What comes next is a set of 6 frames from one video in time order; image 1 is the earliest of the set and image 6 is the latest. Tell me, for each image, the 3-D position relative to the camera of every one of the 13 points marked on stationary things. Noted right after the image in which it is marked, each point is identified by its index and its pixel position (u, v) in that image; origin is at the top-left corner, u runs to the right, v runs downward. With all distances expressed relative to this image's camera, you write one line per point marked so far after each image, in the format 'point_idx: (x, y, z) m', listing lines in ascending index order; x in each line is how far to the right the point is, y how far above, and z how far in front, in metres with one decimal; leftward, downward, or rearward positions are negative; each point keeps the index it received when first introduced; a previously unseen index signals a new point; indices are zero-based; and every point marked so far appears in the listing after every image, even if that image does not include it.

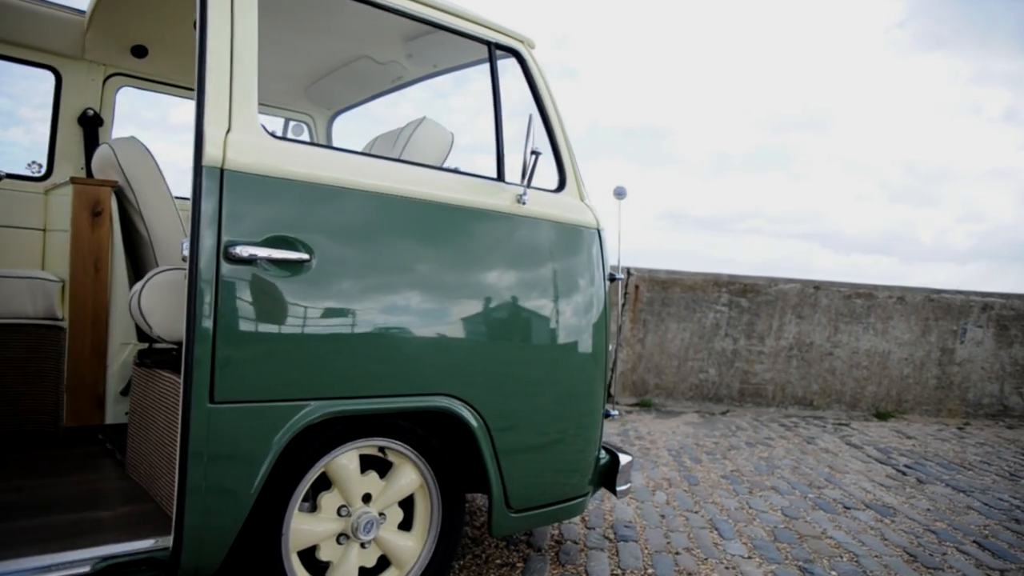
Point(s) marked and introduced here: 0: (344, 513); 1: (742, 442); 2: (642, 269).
0: (-0.6, -0.7, +2.1) m
1: (+1.9, -1.3, +5.2) m
2: (+1.4, +0.2, +6.8) m
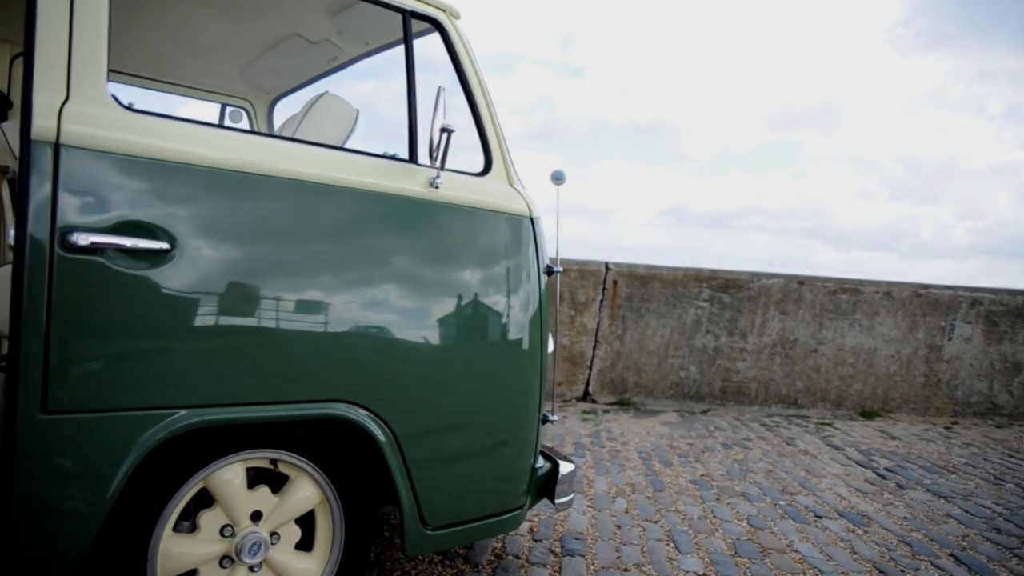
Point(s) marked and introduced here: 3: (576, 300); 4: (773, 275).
0: (-0.8, -0.7, +1.9) m
1: (+1.6, -1.2, +5.0) m
2: (+1.2, +0.3, +6.6) m
3: (+0.7, -0.1, +6.4) m
4: (+2.7, +0.1, +6.4) m
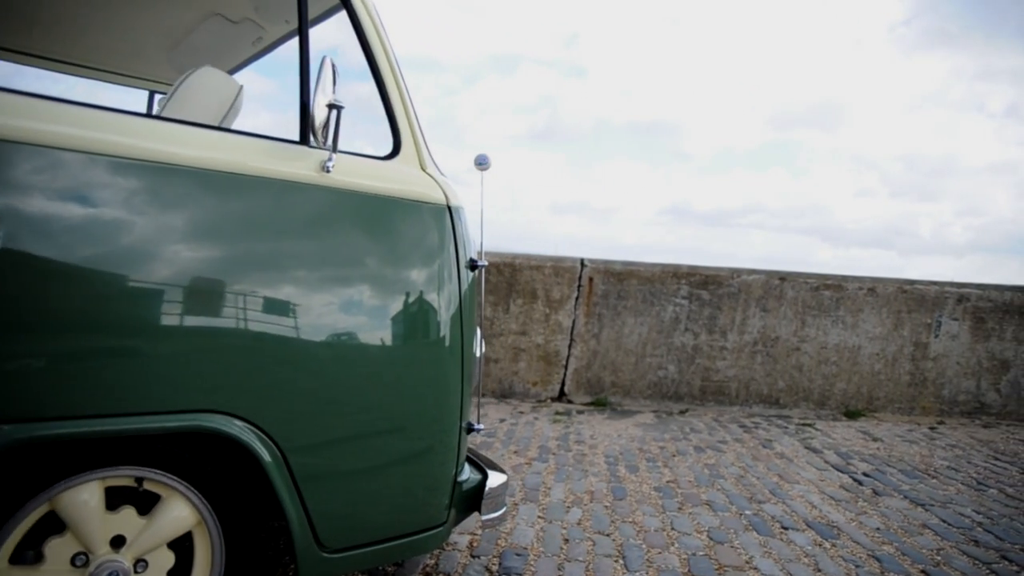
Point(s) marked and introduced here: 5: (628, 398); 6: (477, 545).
0: (-1.1, -0.7, +1.6) m
1: (+1.4, -1.2, +4.8) m
2: (+0.9, +0.3, +6.3) m
3: (+0.4, -0.1, +6.2) m
4: (+2.4, +0.2, +6.2) m
5: (+1.1, -1.1, +6.2) m
6: (-0.2, -1.2, +2.8) m
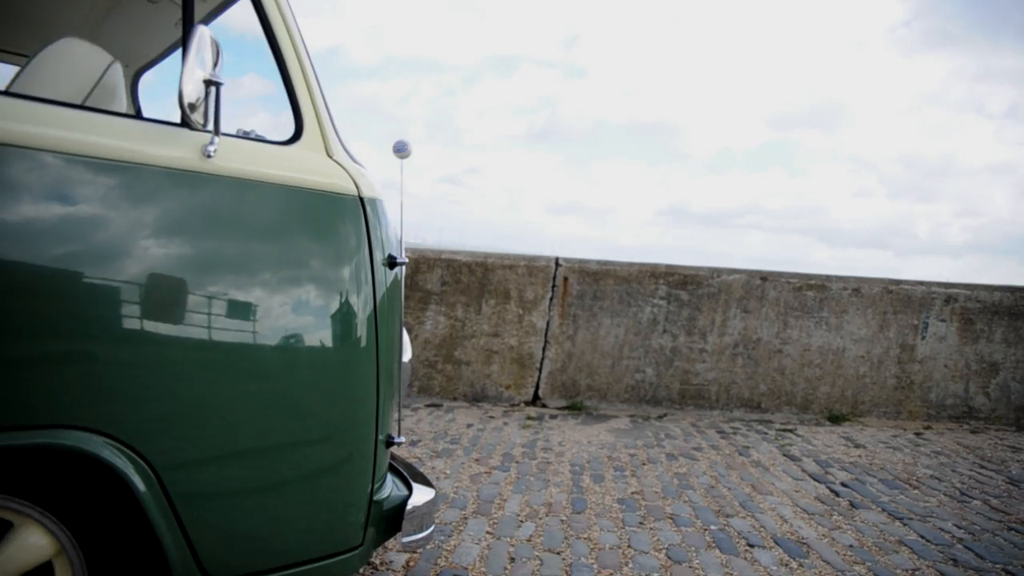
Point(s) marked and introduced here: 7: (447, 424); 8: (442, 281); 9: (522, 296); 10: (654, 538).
0: (-1.4, -0.7, +1.4) m
1: (+1.1, -1.2, +4.6) m
2: (+0.6, +0.3, +6.1) m
3: (+0.1, -0.1, +6.0) m
4: (+2.1, +0.2, +6.0) m
5: (+0.9, -1.1, +6.0) m
6: (-0.4, -1.2, +2.6) m
7: (-0.5, -1.1, +5.2) m
8: (-0.7, +0.1, +6.0) m
9: (+0.1, -0.1, +6.0) m
10: (+0.7, -1.2, +3.0) m
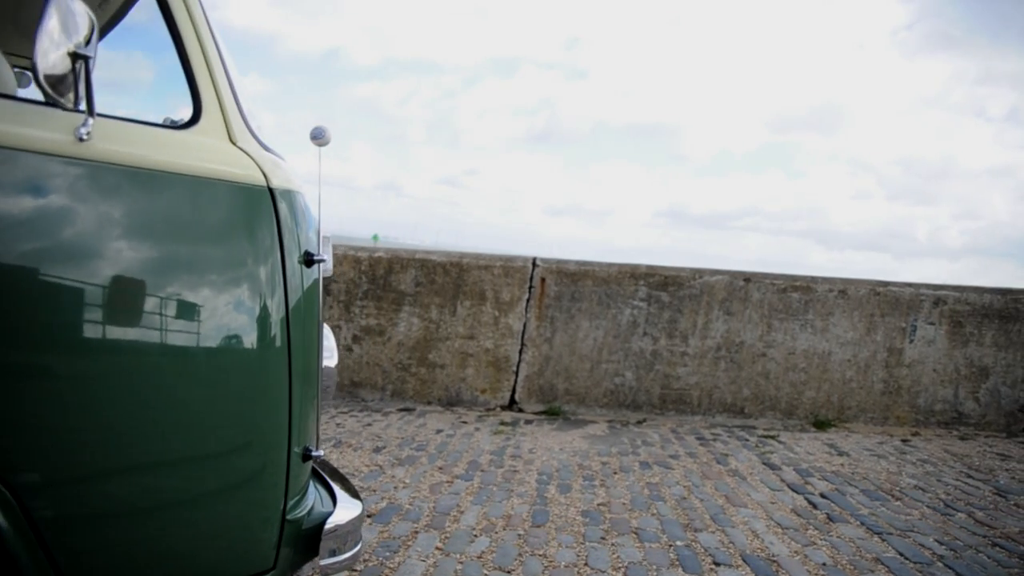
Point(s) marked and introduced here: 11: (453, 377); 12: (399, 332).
0: (-1.6, -0.7, +1.2) m
1: (+0.9, -1.2, +4.4) m
2: (+0.4, +0.3, +5.9) m
3: (-0.1, -0.1, +5.8) m
4: (+1.9, +0.2, +5.8) m
5: (+0.7, -1.1, +5.8) m
6: (-0.6, -1.2, +2.4) m
7: (-0.8, -1.1, +5.0) m
8: (-0.9, +0.1, +5.8) m
9: (-0.1, -0.1, +5.8) m
10: (+0.5, -1.2, +2.8) m
11: (-0.6, -0.8, +5.9) m
12: (-1.1, -0.4, +5.9) m
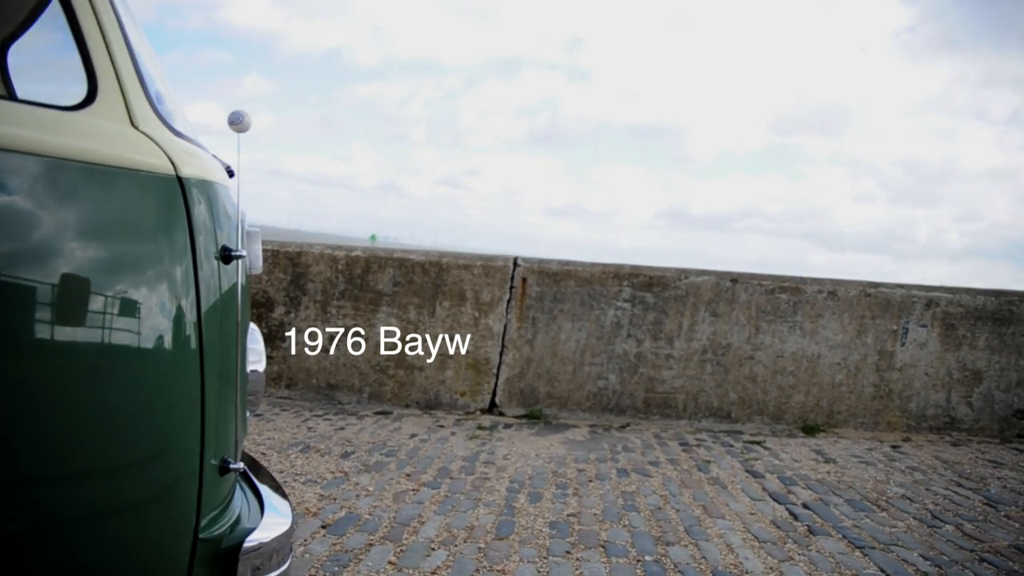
0: (-1.8, -0.7, +1.1) m
1: (+0.7, -1.2, +4.2) m
2: (+0.2, +0.3, +5.8) m
3: (-0.3, -0.1, +5.6) m
4: (+1.7, +0.2, +5.6) m
5: (+0.5, -1.1, +5.7) m
6: (-0.8, -1.1, +2.3) m
7: (-0.9, -1.1, +4.9) m
8: (-1.1, +0.1, +5.7) m
9: (-0.3, -0.1, +5.6) m
10: (+0.3, -1.2, +2.7) m
11: (-0.7, -0.8, +5.7) m
12: (-1.2, -0.4, +5.7) m
